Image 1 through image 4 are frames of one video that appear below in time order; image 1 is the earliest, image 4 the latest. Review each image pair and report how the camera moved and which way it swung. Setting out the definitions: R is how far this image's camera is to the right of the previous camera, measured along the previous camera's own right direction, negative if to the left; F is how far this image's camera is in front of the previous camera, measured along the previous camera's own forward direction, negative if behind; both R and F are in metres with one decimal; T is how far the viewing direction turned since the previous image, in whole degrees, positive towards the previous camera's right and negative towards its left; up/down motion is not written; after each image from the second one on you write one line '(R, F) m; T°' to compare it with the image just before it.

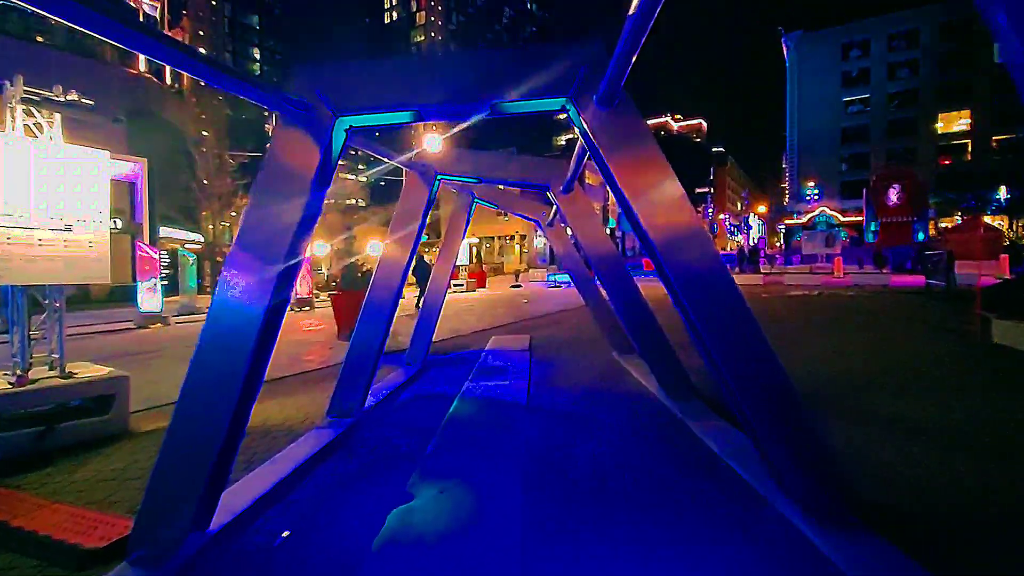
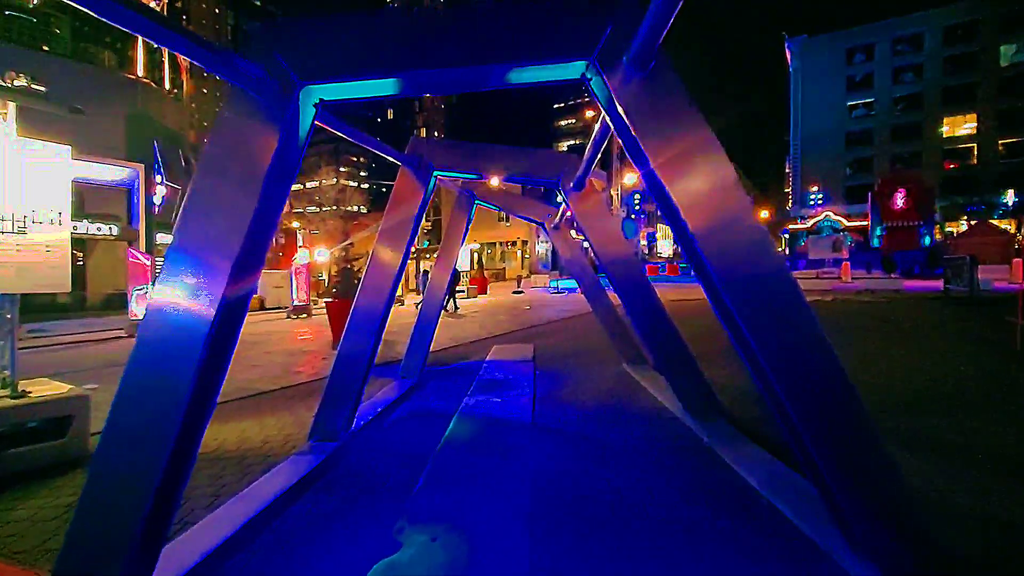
(0.0, +0.6) m; 0°
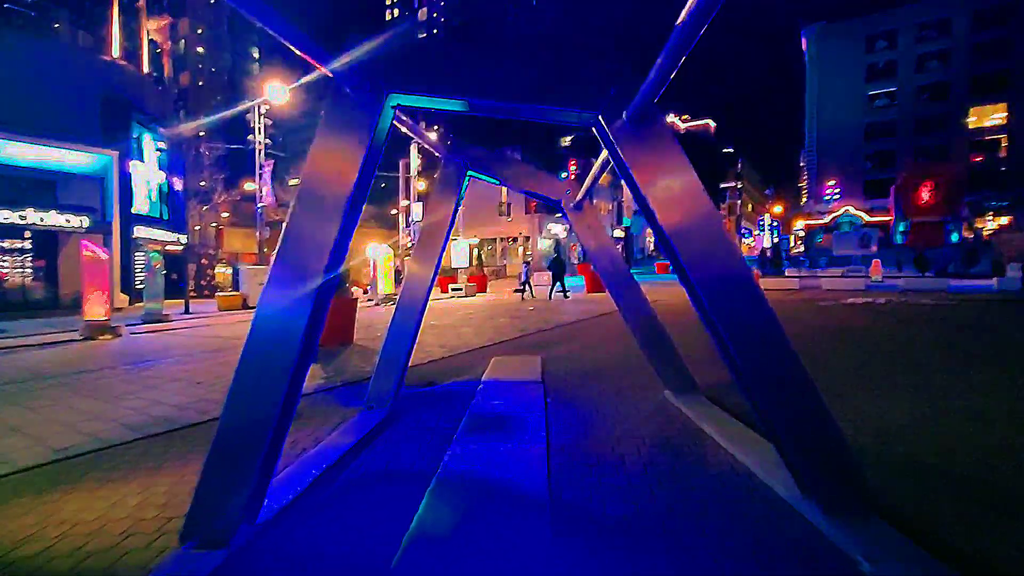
(0.0, +1.9) m; 0°
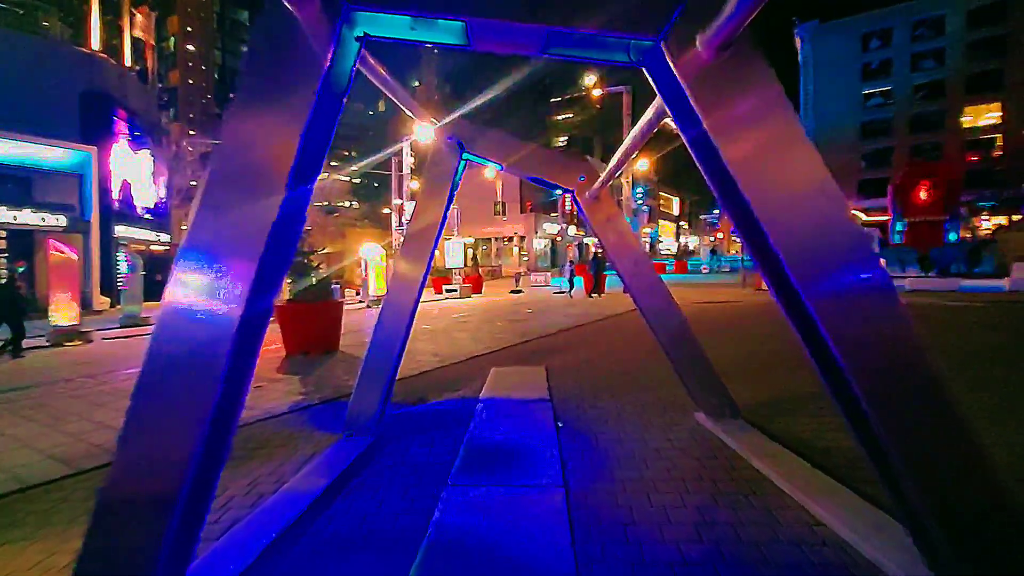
(-0.1, +0.9) m; +1°
